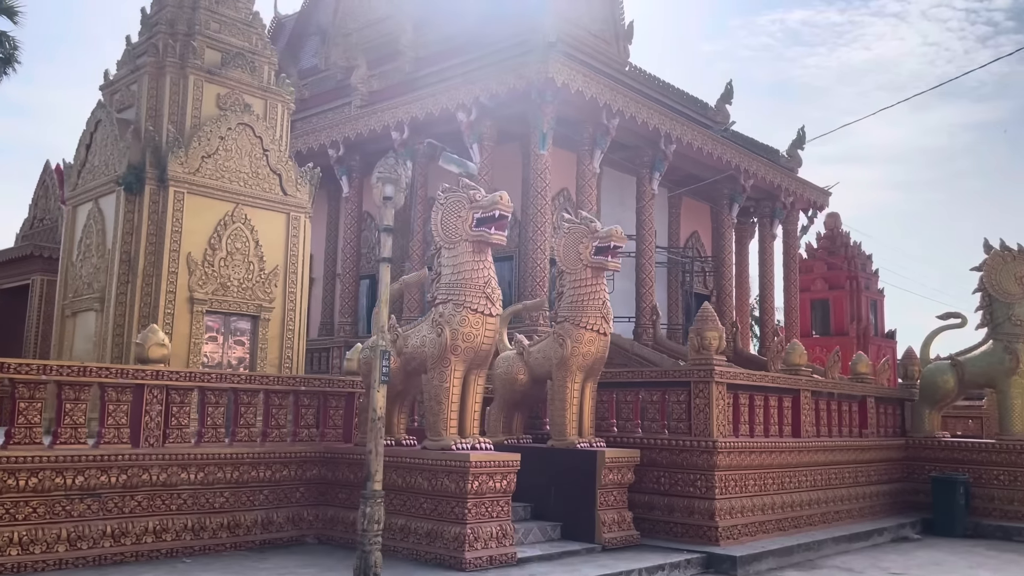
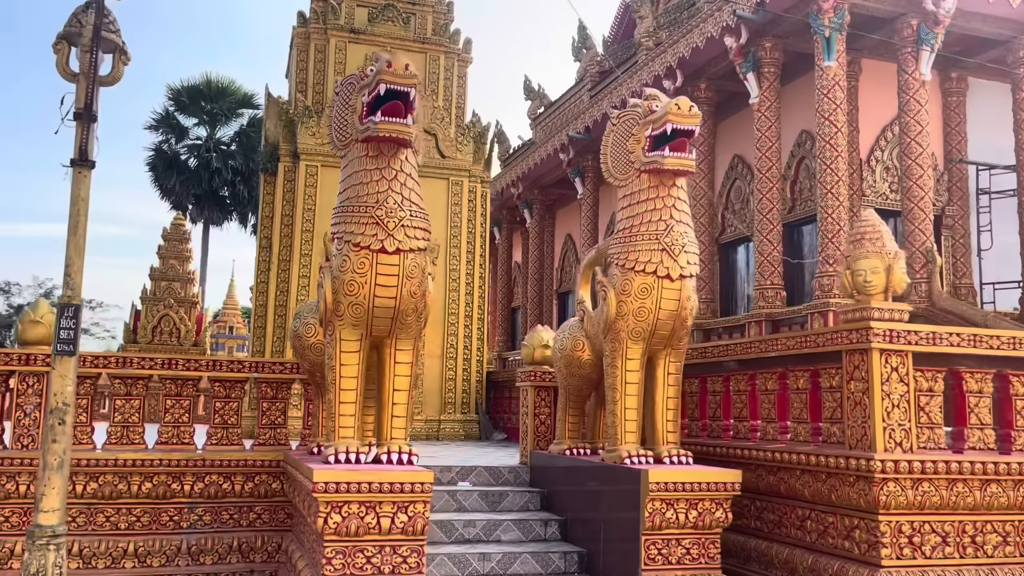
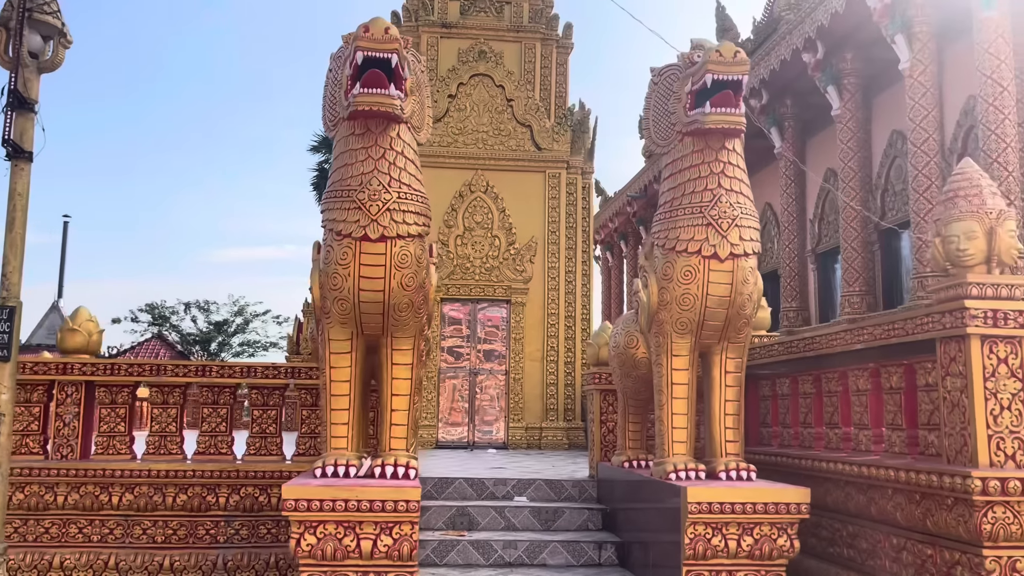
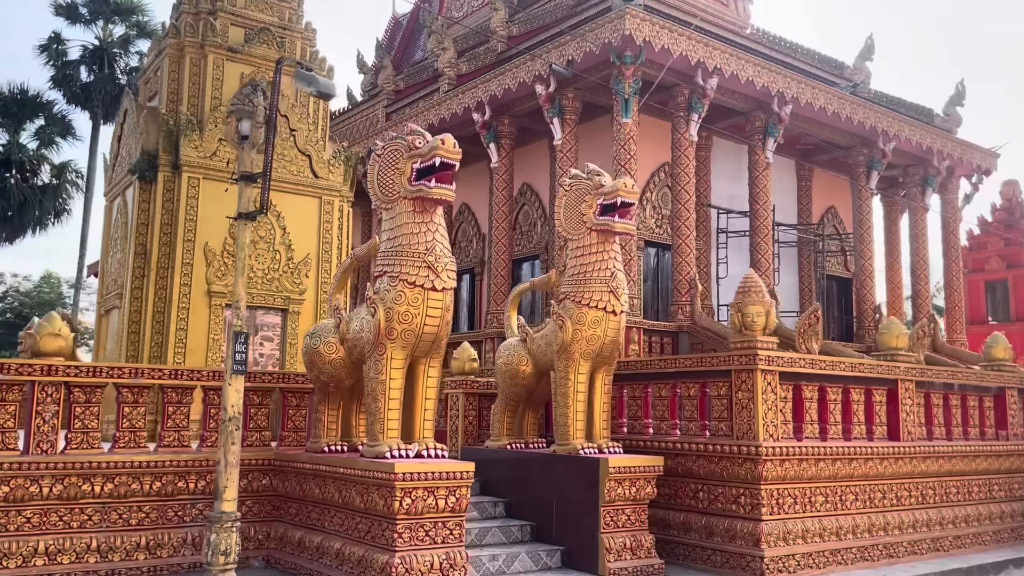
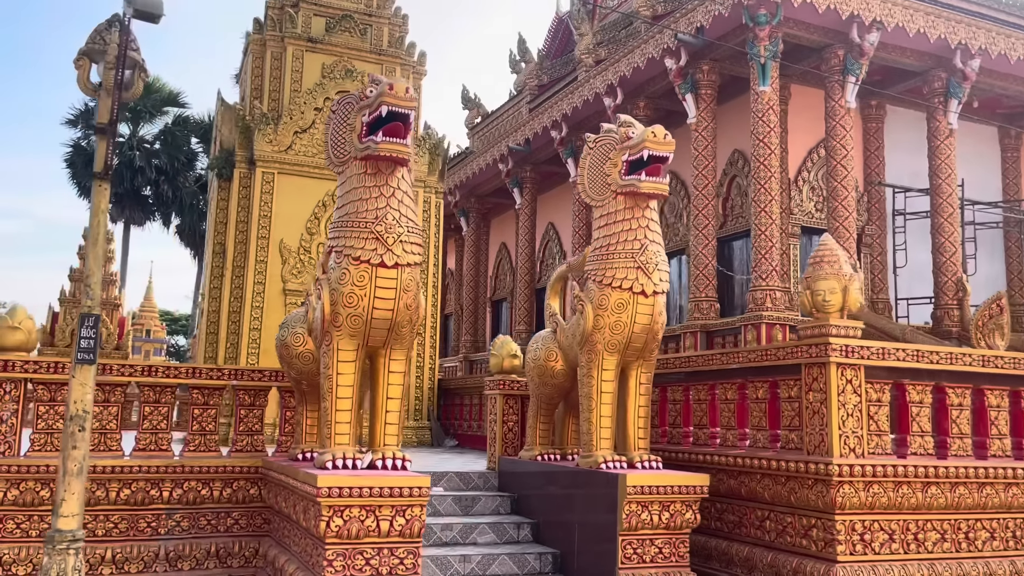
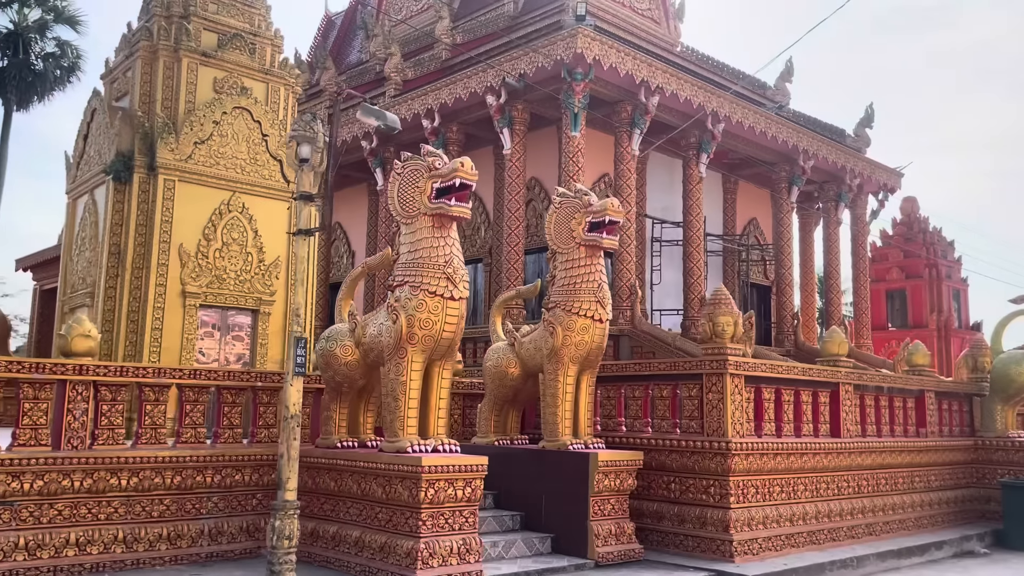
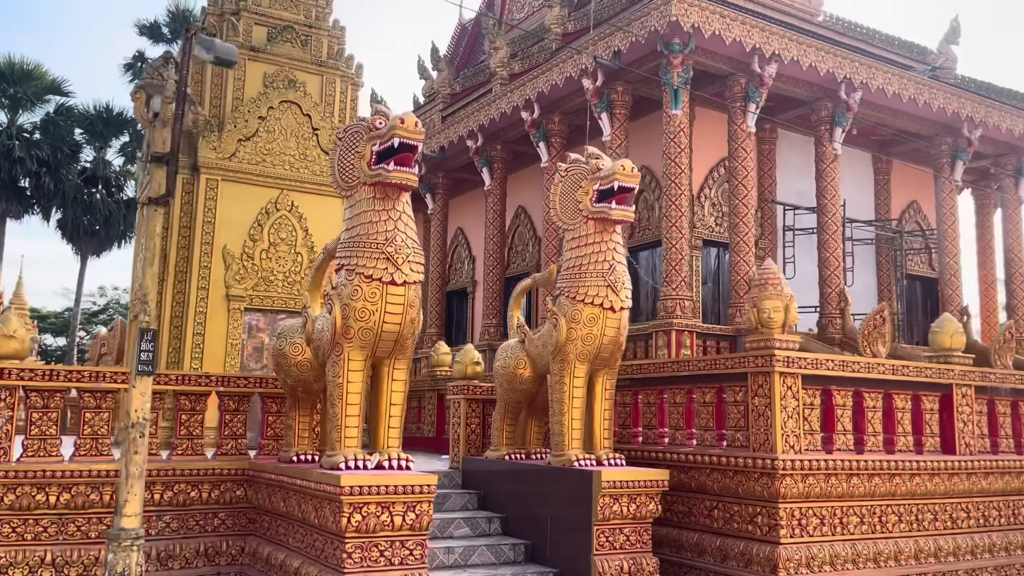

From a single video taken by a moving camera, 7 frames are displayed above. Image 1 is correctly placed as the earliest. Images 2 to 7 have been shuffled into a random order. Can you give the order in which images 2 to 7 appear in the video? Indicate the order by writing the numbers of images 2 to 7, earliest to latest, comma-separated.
6, 4, 7, 5, 2, 3
